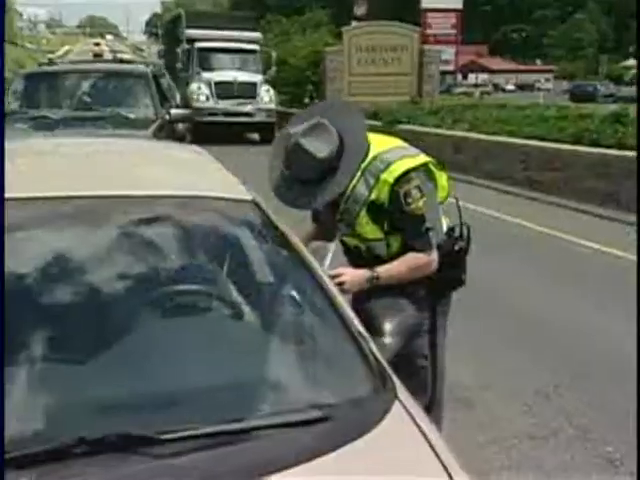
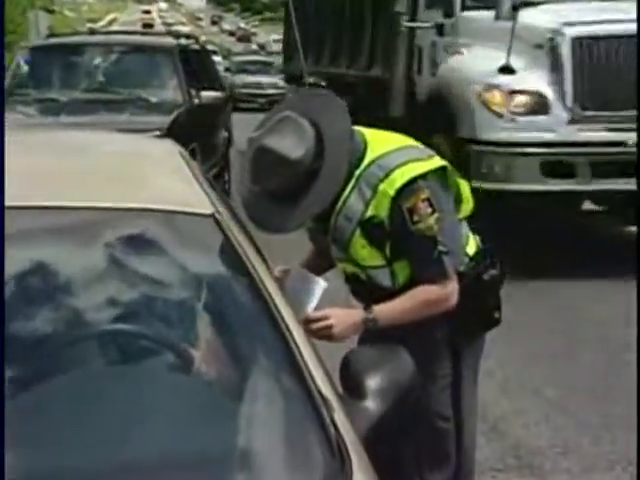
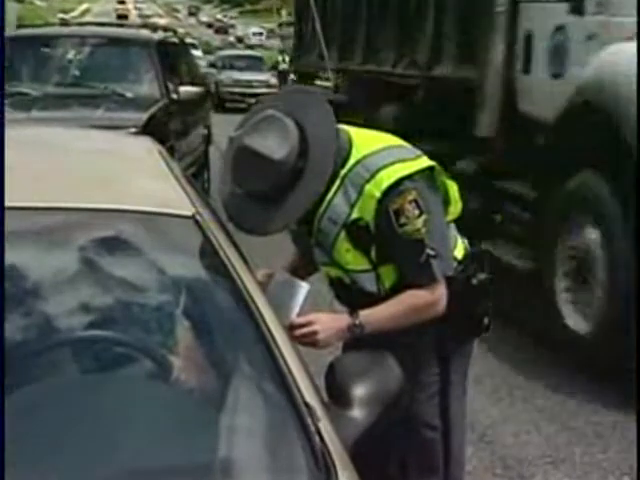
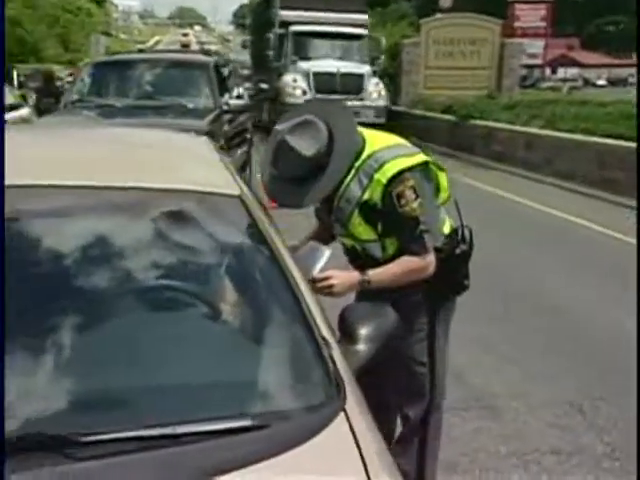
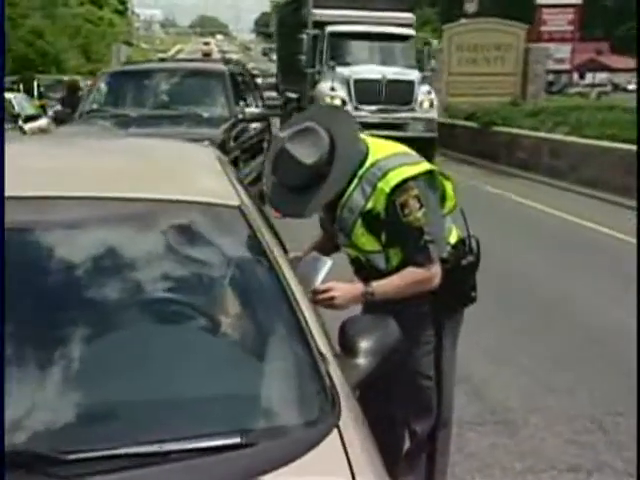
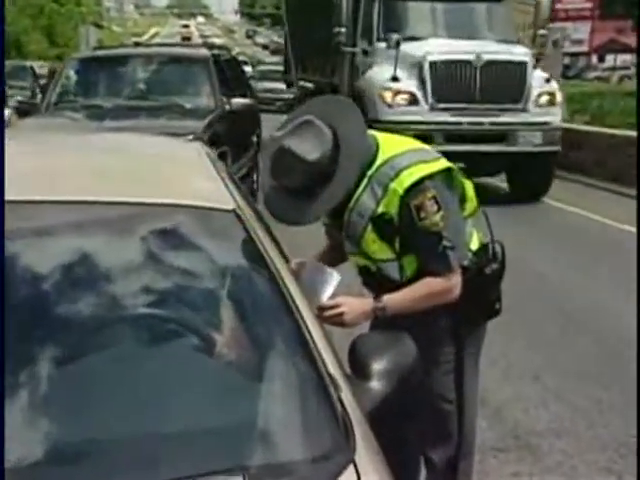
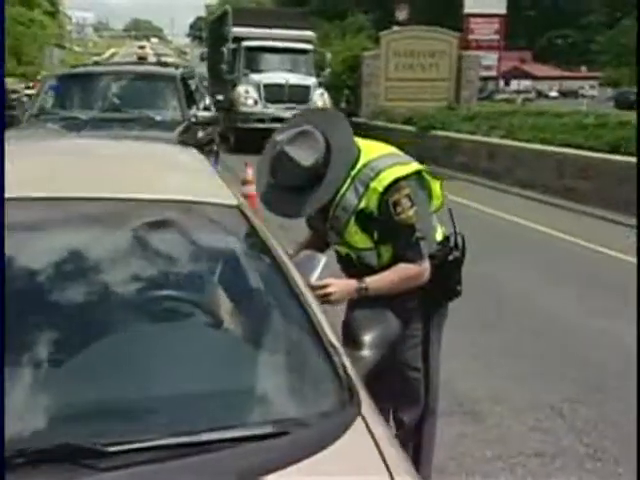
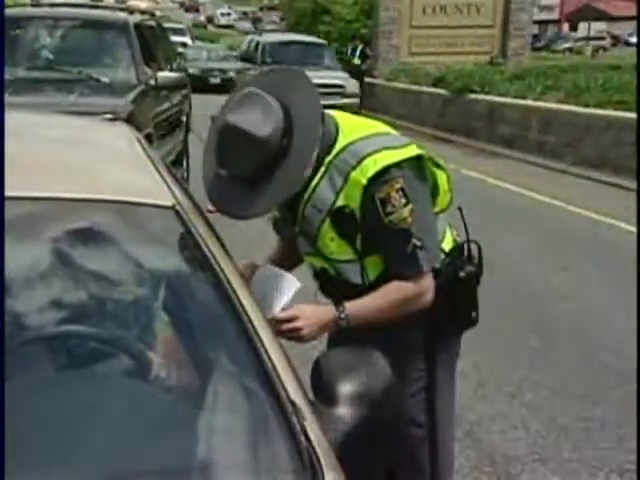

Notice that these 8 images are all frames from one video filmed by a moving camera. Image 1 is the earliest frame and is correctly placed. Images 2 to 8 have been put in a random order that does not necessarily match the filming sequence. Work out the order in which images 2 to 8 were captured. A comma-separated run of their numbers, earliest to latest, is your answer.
7, 4, 5, 6, 2, 3, 8
